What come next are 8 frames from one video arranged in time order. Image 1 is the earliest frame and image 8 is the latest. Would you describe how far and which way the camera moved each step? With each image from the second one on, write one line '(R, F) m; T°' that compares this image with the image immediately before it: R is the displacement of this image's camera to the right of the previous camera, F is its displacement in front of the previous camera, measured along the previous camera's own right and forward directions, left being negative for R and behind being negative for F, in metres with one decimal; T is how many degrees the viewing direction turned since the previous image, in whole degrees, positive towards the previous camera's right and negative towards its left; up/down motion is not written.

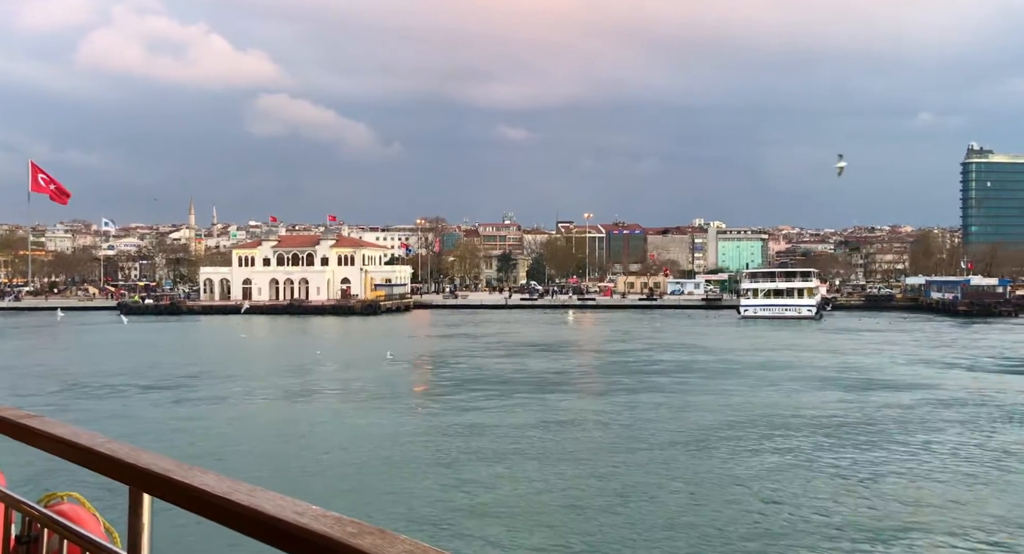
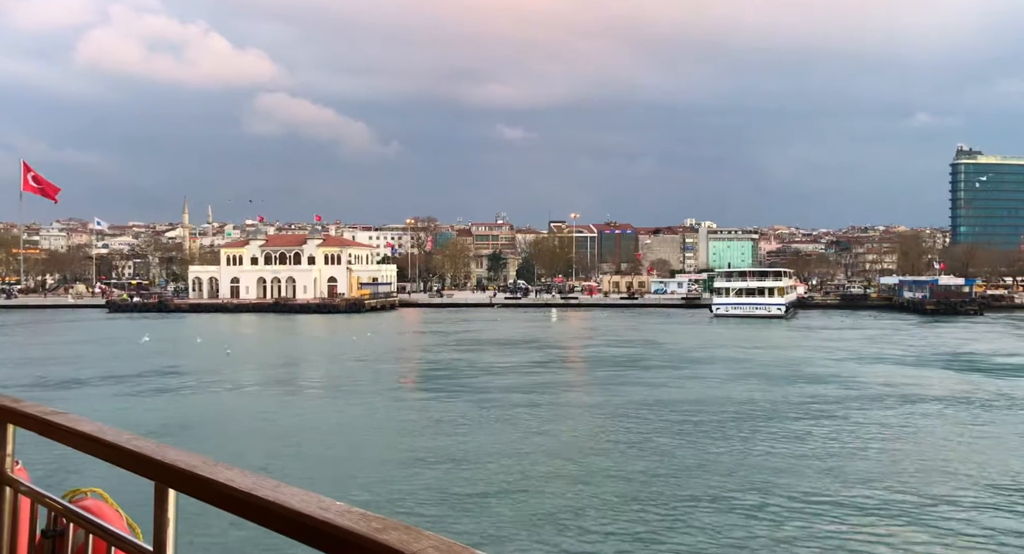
(+0.8, -1.1) m; 0°
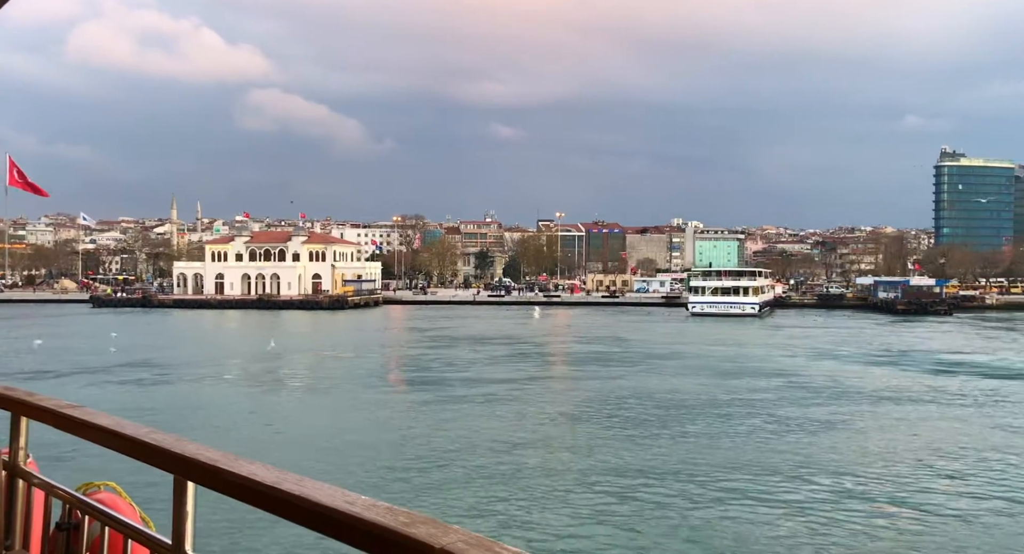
(+0.4, -0.7) m; +1°
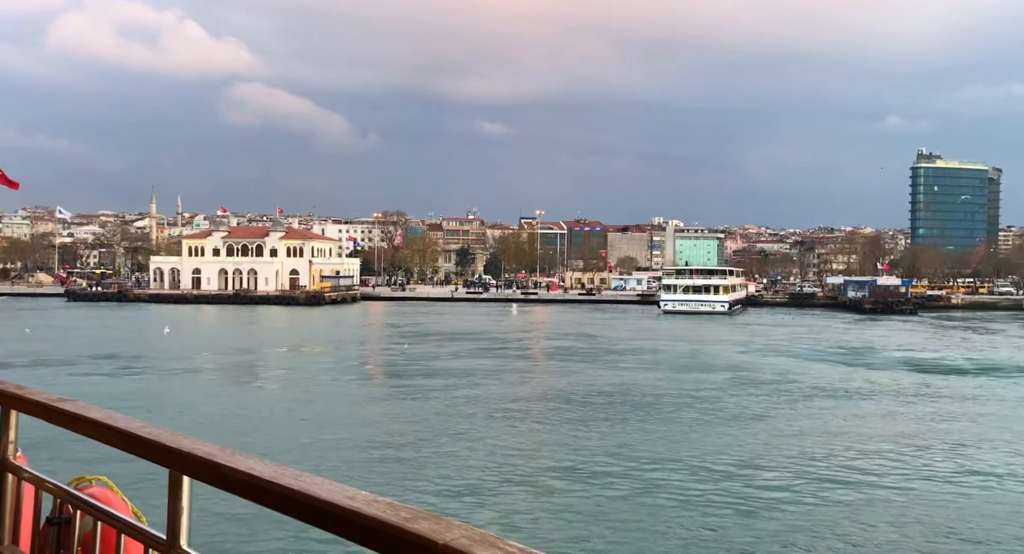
(+0.4, -0.6) m; +1°
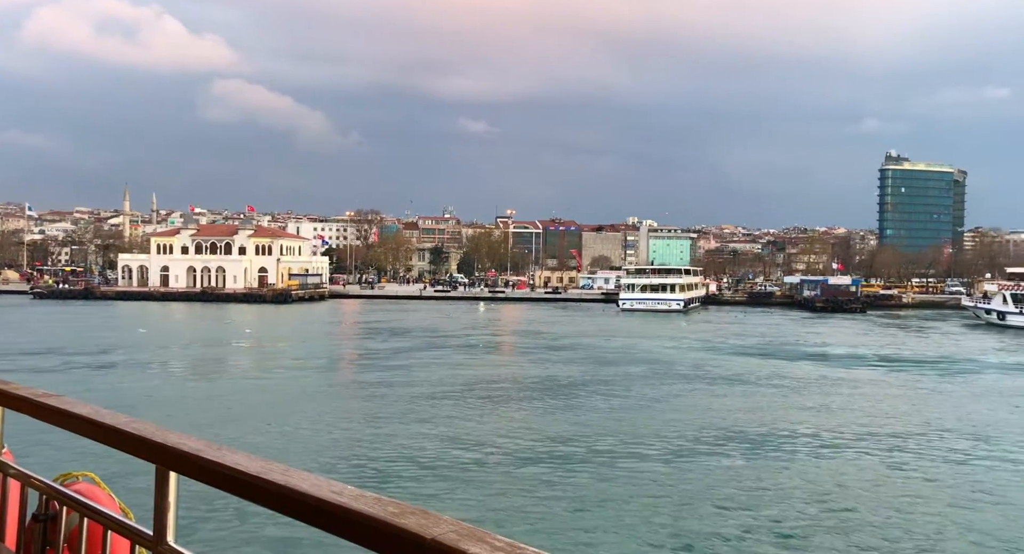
(+0.8, -1.1) m; +1°
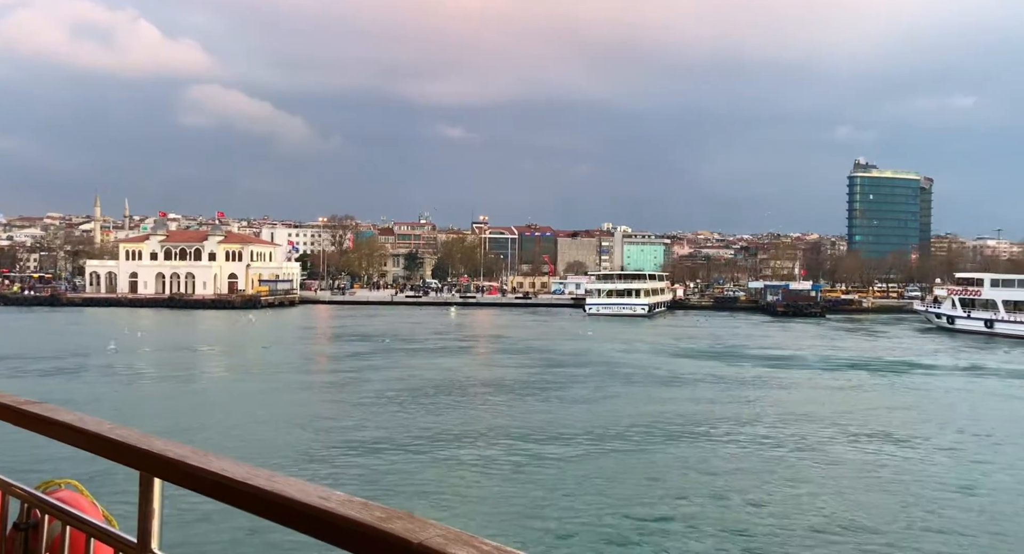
(+0.5, -0.6) m; +1°
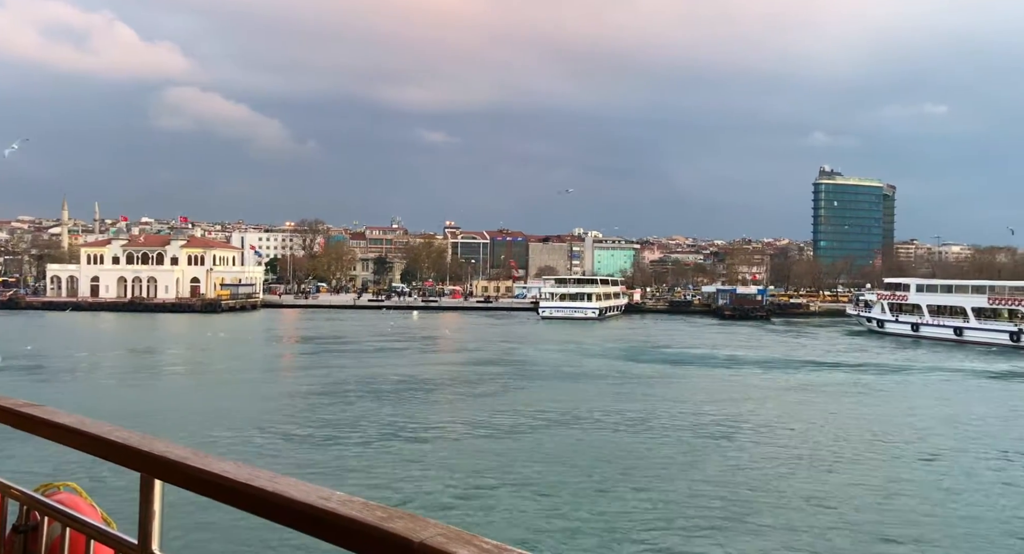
(+1.0, -1.1) m; +1°
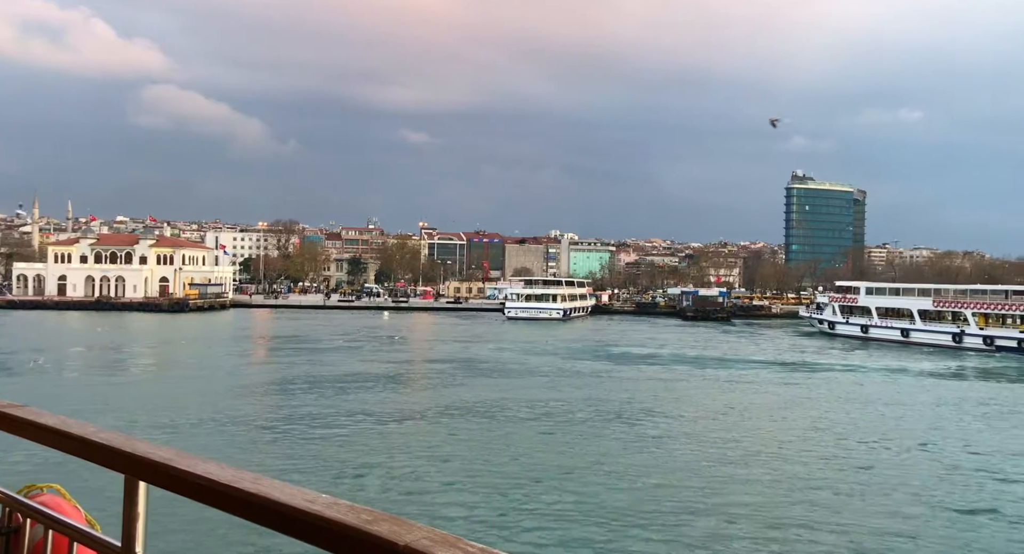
(+0.6, -0.6) m; +1°
